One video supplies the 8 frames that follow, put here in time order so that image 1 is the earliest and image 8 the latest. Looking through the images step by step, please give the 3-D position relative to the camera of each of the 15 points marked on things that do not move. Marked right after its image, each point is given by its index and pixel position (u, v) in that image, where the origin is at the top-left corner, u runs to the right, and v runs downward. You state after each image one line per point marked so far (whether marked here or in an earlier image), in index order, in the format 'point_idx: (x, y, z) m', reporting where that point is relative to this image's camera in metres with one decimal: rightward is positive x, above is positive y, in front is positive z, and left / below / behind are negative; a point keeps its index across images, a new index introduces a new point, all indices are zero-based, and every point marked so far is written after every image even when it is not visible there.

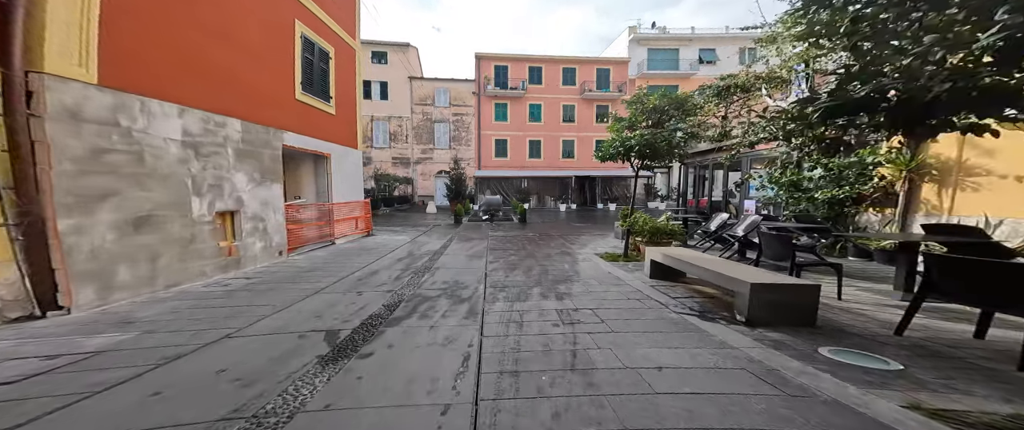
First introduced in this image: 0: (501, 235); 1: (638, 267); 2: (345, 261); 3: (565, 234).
0: (-0.4, -0.8, +11.3) m
1: (+2.4, -1.0, +6.1) m
2: (-3.5, -0.9, +6.5) m
3: (+1.9, -0.7, +11.2) m
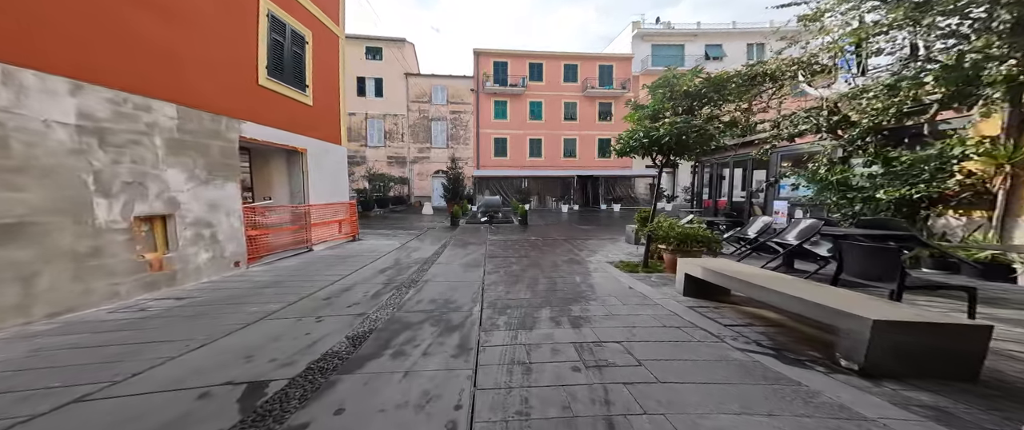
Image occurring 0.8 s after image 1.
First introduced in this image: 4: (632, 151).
0: (-0.3, -0.9, +10.3) m
1: (+2.5, -1.0, +5.1) m
2: (-3.4, -1.0, +5.6) m
3: (+1.9, -0.8, +10.2) m
4: (+2.0, +1.1, +5.4) m
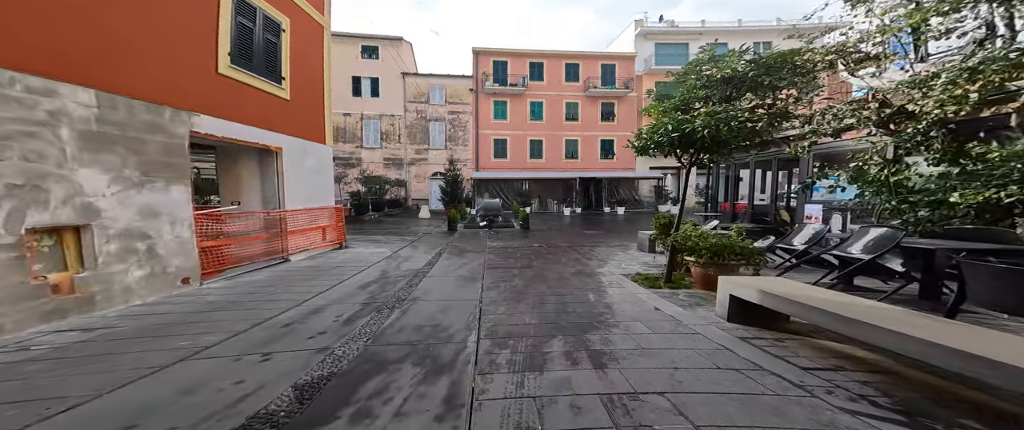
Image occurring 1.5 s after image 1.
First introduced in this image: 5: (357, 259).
0: (-0.3, -1.0, +9.5) m
1: (+2.5, -1.1, +4.3) m
2: (-3.4, -1.1, +4.7) m
3: (+2.0, -1.0, +9.4) m
4: (+2.0, +1.0, +4.6) m
5: (-3.6, -1.0, +7.2) m
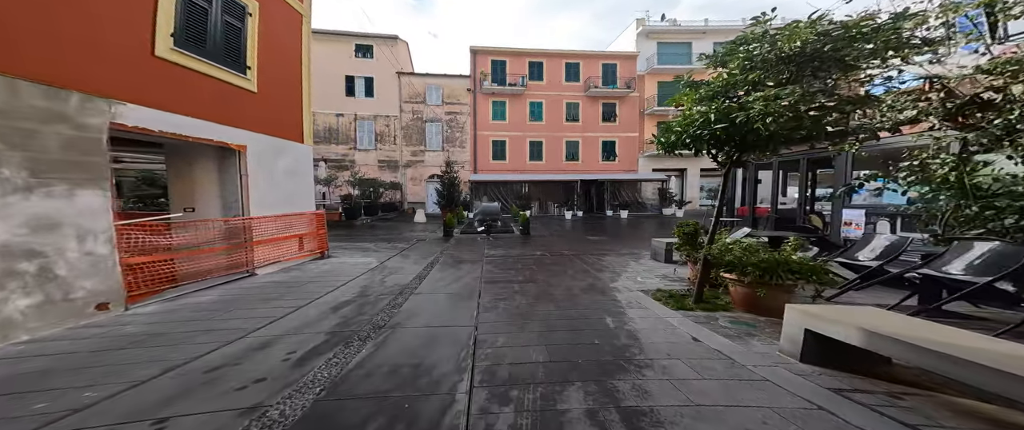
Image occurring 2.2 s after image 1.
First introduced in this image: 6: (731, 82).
0: (-0.3, -1.2, +8.7) m
1: (+2.5, -1.2, +3.5) m
2: (-3.4, -1.2, +3.9) m
3: (+2.0, -1.1, +8.6) m
4: (+2.1, +0.9, +3.8) m
5: (-3.6, -1.2, +6.4) m
6: (+2.4, +1.4, +3.4) m
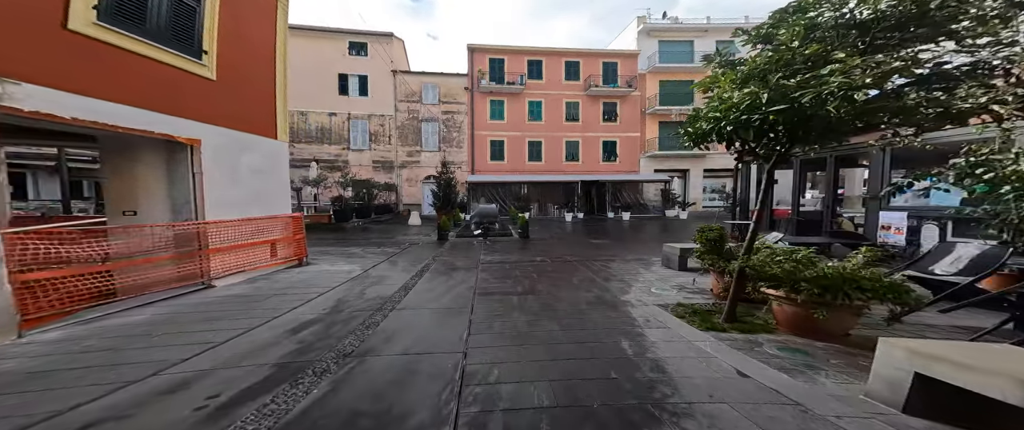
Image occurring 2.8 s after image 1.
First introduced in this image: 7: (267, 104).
0: (-0.4, -1.2, +8.0) m
1: (+2.5, -1.3, +2.8) m
2: (-3.4, -1.2, +3.2) m
3: (+1.9, -1.2, +7.9) m
4: (+2.0, +0.9, +3.1) m
5: (-3.6, -1.2, +5.6) m
6: (+2.3, +1.4, +2.7) m
7: (-5.0, +2.3, +6.4) m
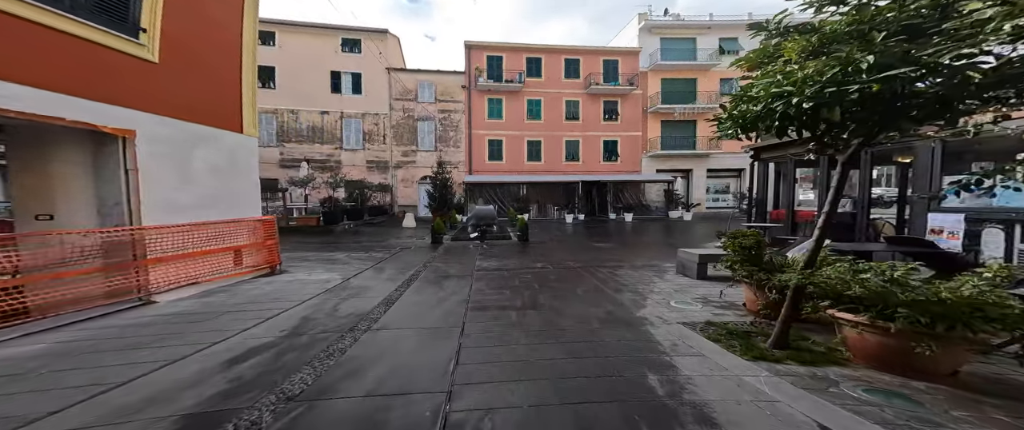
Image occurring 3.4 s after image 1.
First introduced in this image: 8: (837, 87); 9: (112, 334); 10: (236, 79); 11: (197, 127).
0: (-0.4, -1.3, +7.3) m
1: (+2.5, -1.3, +2.1) m
2: (-3.4, -1.3, +2.4) m
3: (+1.9, -1.2, +7.2) m
4: (+2.0, +0.8, +2.4) m
5: (-3.6, -1.3, +4.9) m
6: (+2.3, +1.3, +2.0) m
7: (-5.0, +2.2, +5.7) m
8: (+2.1, +0.9, +2.0) m
9: (-4.0, -1.2, +3.2) m
10: (-5.0, +2.5, +5.8) m
11: (-5.0, +1.4, +5.0) m
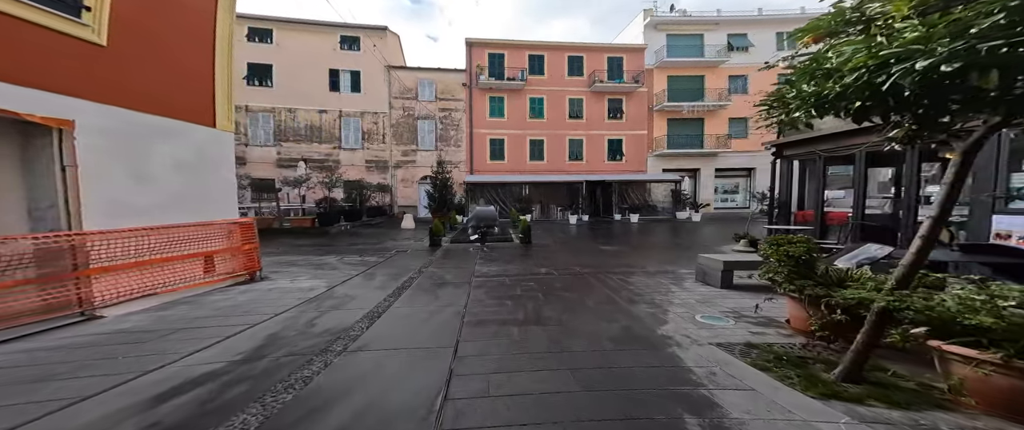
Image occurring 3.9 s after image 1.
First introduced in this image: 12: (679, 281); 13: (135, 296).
0: (-0.4, -1.3, +6.7) m
1: (+2.5, -1.3, +1.5) m
2: (-3.4, -1.3, +1.9) m
3: (+1.9, -1.2, +6.6) m
4: (+2.0, +0.8, +1.8) m
5: (-3.6, -1.3, +4.4) m
6: (+2.3, +1.3, +1.4) m
7: (-5.0, +2.2, +5.1) m
8: (+2.1, +0.9, +1.4) m
9: (-4.0, -1.2, +2.6) m
10: (-5.0, +2.5, +5.3) m
11: (-5.0, +1.4, +4.5) m
12: (+3.0, -1.2, +5.6) m
13: (-4.6, -1.0, +3.9) m
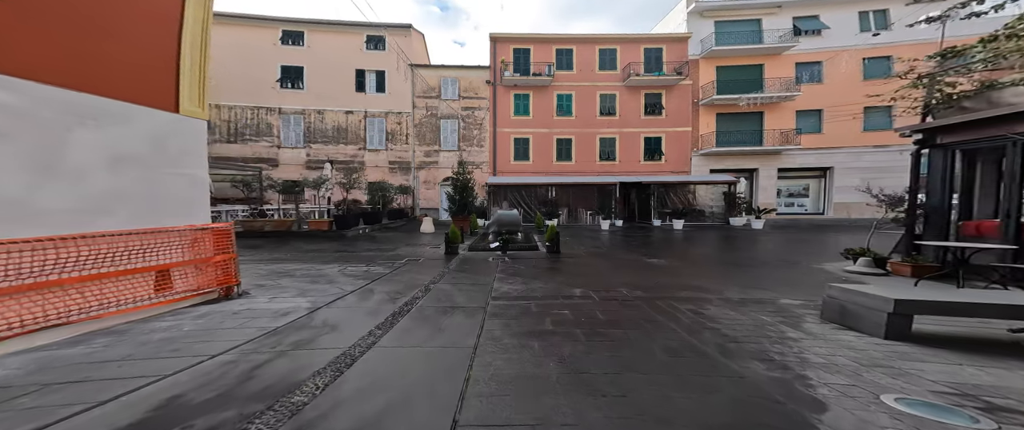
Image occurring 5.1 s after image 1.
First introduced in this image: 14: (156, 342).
0: (+0.1, -1.4, +5.3) m
1: (+2.5, -1.4, -0.2) m
2: (-3.4, -1.3, +0.8) m
3: (+2.4, -1.3, +4.9) m
4: (+2.0, +0.7, +0.2) m
5: (-3.3, -1.3, +3.3) m
6: (+2.3, +1.3, -0.2) m
7: (-4.6, +2.1, +4.2) m
8: (+2.1, +0.9, -0.2) m
9: (-3.9, -1.2, +1.6) m
10: (-4.6, +2.4, +4.3) m
11: (-4.6, +1.4, +3.6) m
12: (+3.3, -1.3, +3.9) m
13: (-4.3, -1.0, +2.9) m
14: (-3.6, -1.3, +3.3) m
